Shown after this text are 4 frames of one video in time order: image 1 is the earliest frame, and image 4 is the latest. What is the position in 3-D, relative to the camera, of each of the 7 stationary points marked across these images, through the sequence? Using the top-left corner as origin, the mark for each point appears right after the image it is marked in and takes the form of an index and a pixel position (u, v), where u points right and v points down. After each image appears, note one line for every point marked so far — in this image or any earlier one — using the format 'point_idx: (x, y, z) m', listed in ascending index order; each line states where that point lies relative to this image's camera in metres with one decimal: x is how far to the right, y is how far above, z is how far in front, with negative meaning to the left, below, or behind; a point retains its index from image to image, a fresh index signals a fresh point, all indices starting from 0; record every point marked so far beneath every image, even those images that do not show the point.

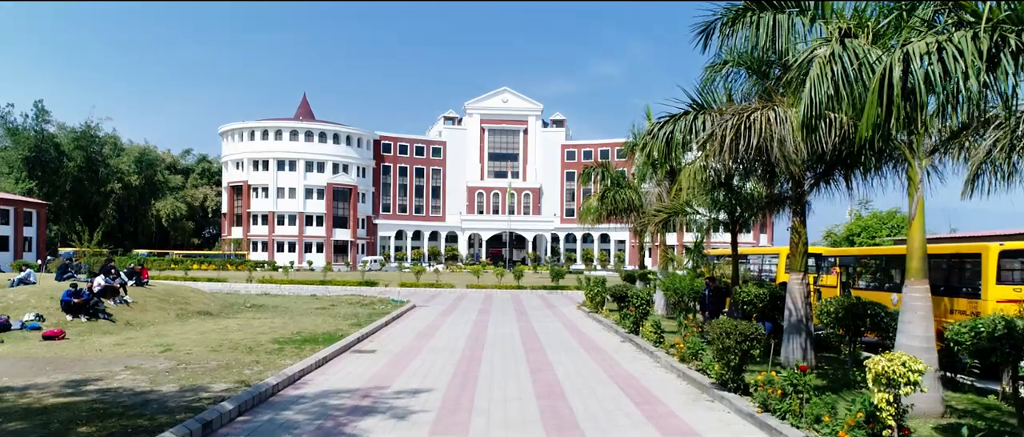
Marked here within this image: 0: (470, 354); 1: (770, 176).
0: (-0.8, -2.6, +12.5) m
1: (+4.3, +0.7, +11.1) m
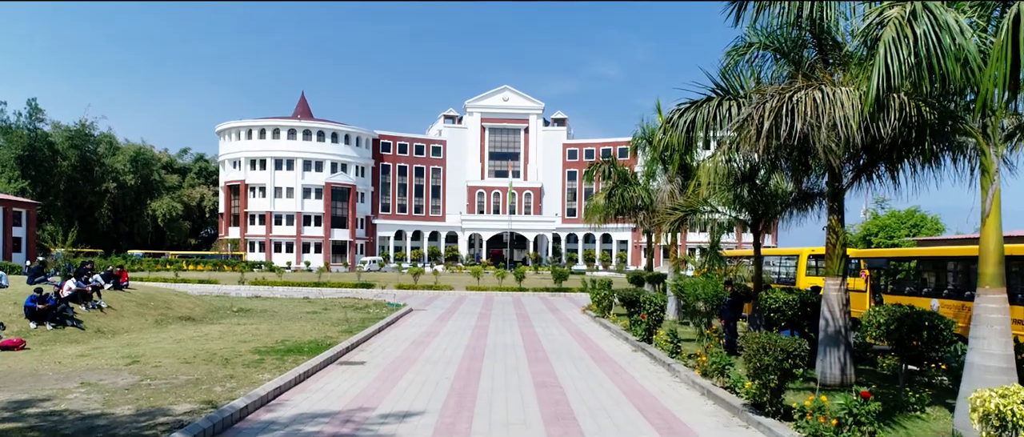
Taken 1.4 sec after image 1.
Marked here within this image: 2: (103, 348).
0: (-0.8, -2.6, +11.4) m
1: (+4.4, +0.7, +9.9) m
2: (-7.6, -2.4, +12.3) m
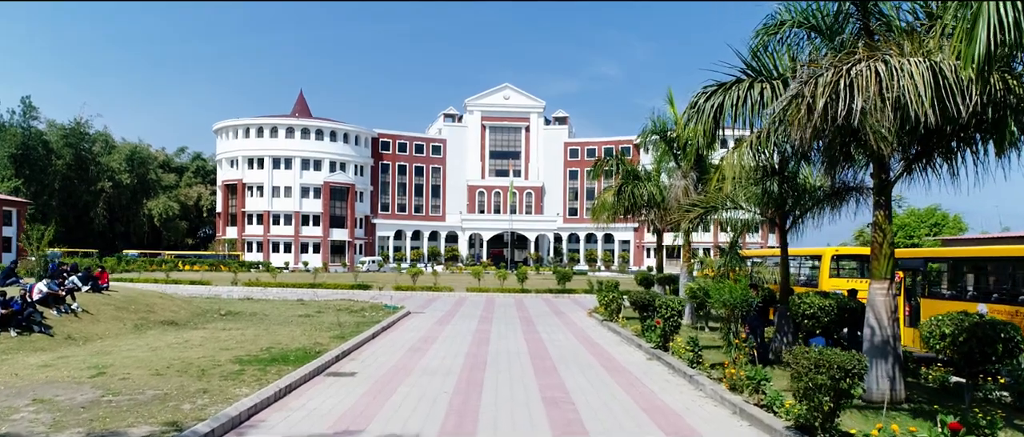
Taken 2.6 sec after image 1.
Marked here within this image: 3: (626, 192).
0: (-0.7, -2.5, +10.3) m
1: (+4.5, +0.8, +8.9) m
2: (-7.6, -2.4, +11.2) m
3: (+3.4, +0.8, +19.6) m
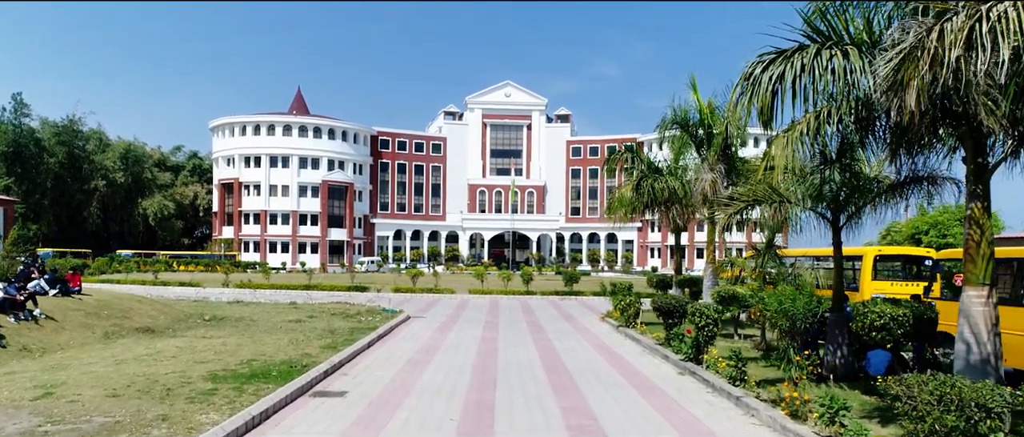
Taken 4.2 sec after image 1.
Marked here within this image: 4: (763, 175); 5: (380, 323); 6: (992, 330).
0: (-0.5, -2.4, +8.9) m
1: (+4.7, +0.9, +7.4) m
2: (-7.3, -2.3, +9.8) m
3: (+3.6, +0.9, +18.2) m
4: (+3.9, +0.6, +10.3) m
5: (-3.5, -2.8, +17.5) m
6: (+5.0, -1.2, +6.8) m
